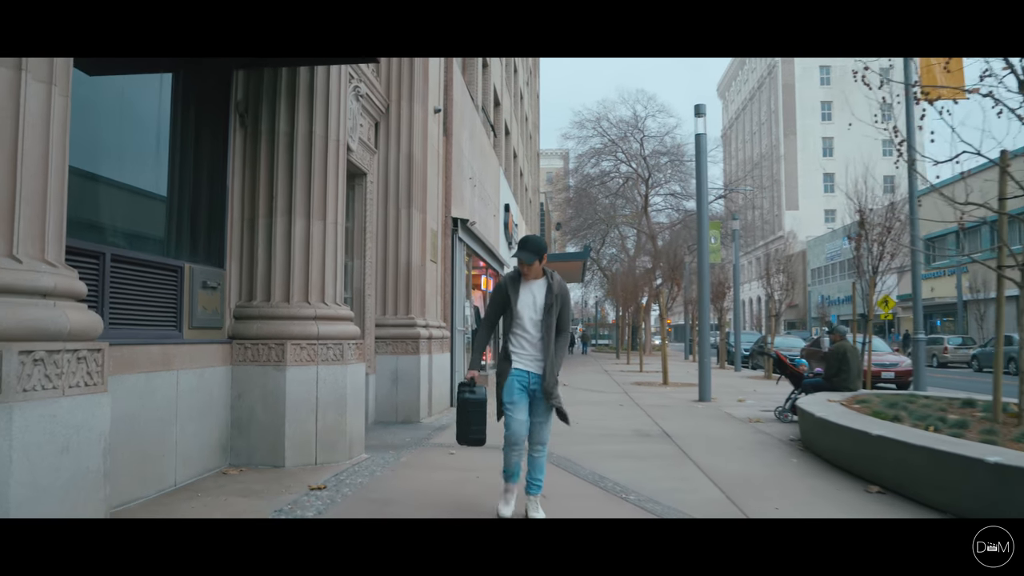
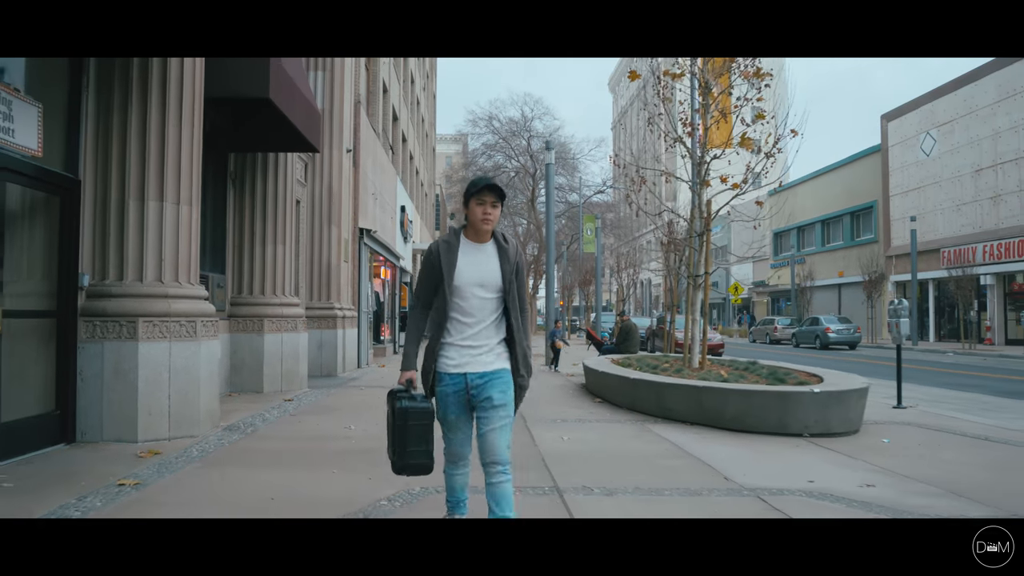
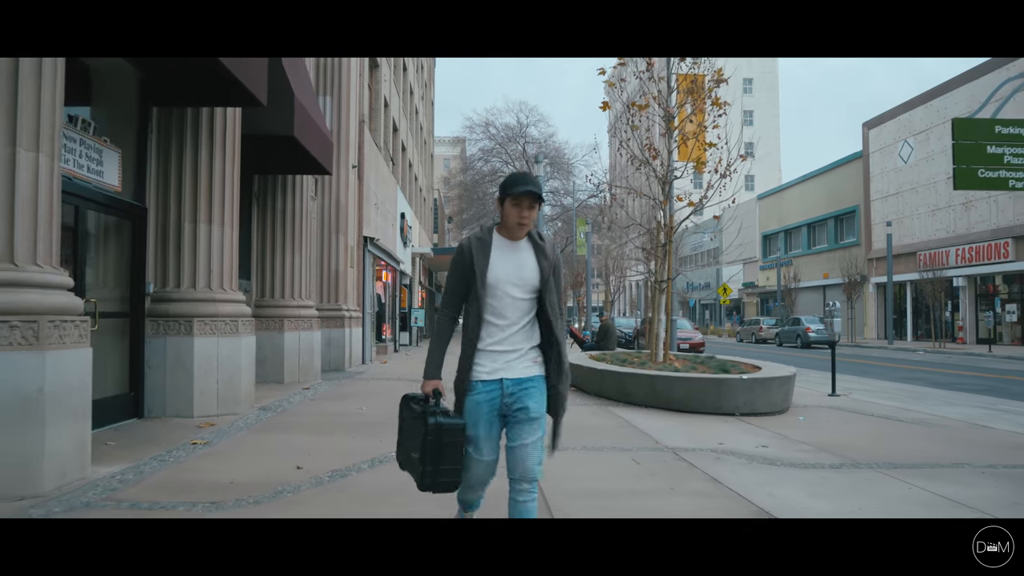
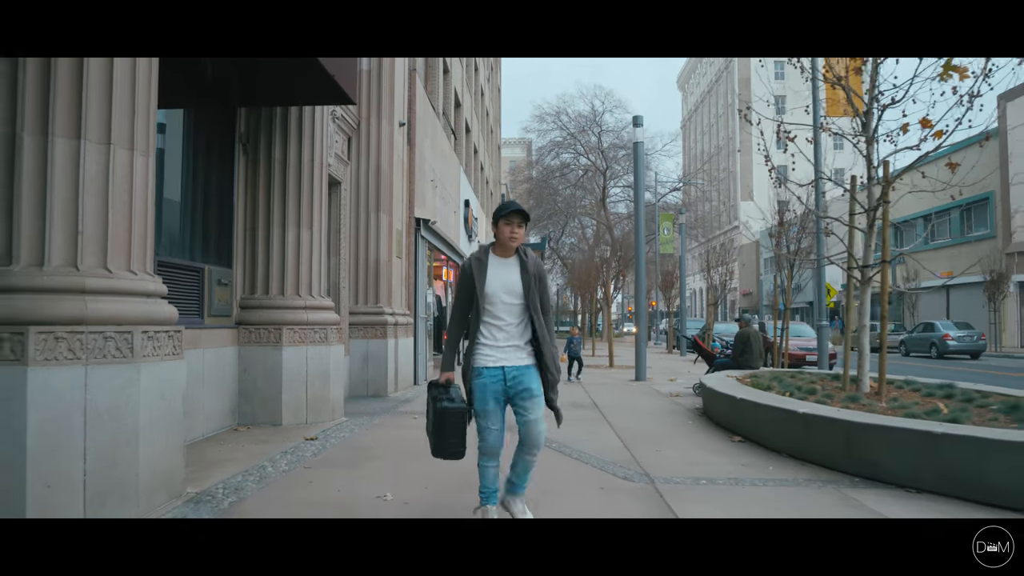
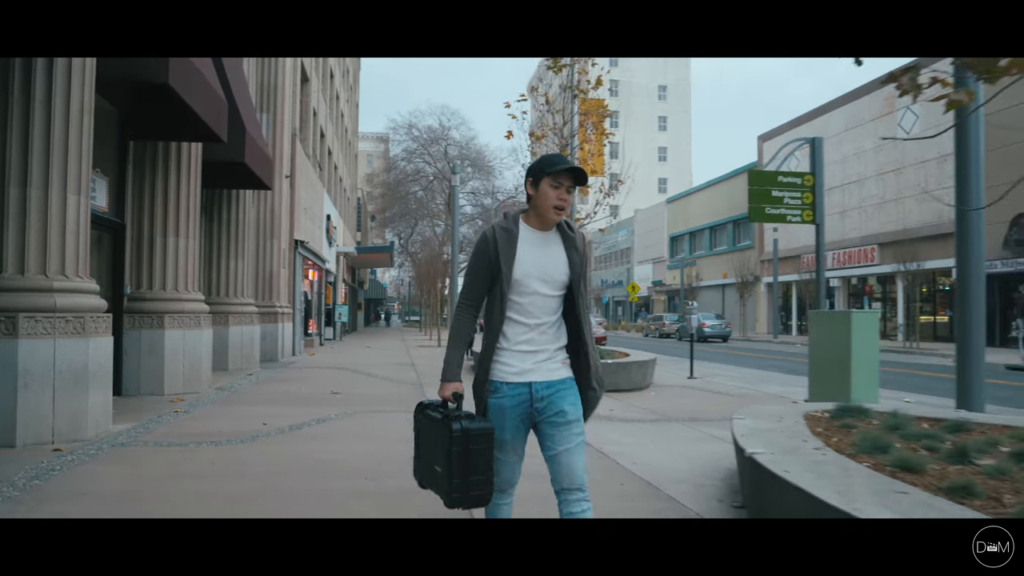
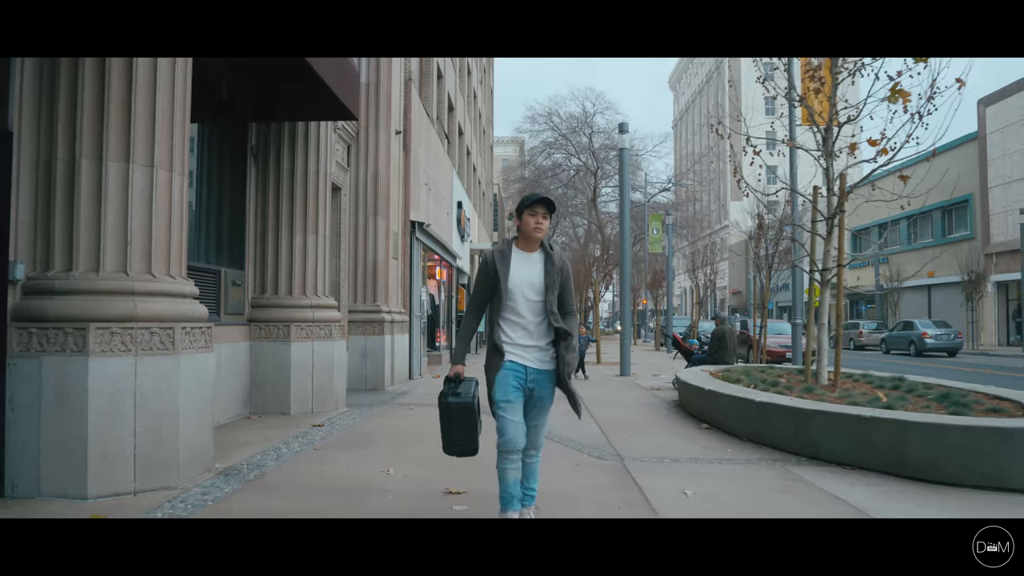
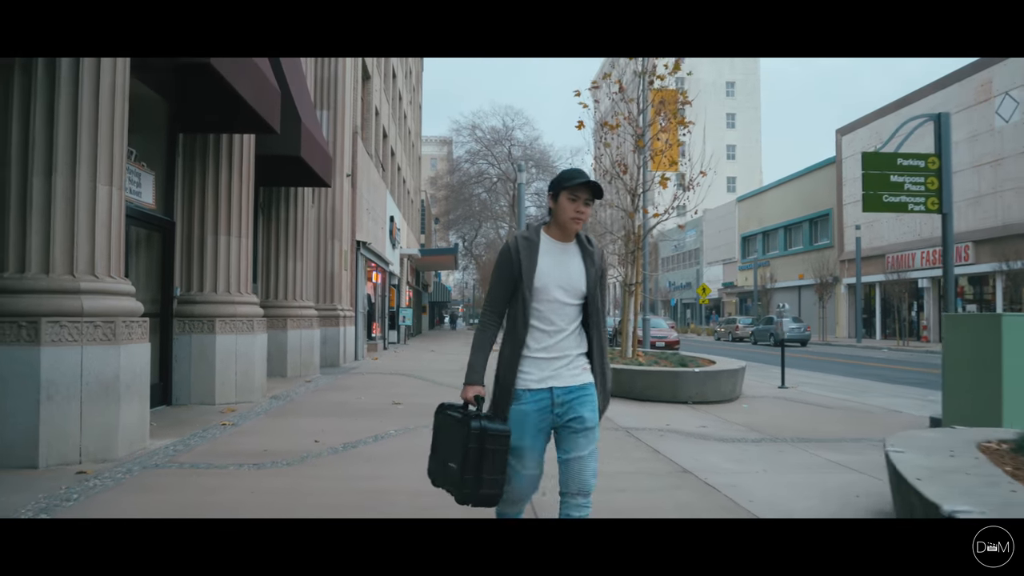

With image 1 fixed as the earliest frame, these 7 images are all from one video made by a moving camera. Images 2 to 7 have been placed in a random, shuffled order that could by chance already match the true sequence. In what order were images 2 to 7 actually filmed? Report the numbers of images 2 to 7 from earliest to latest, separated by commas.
4, 6, 2, 3, 7, 5
